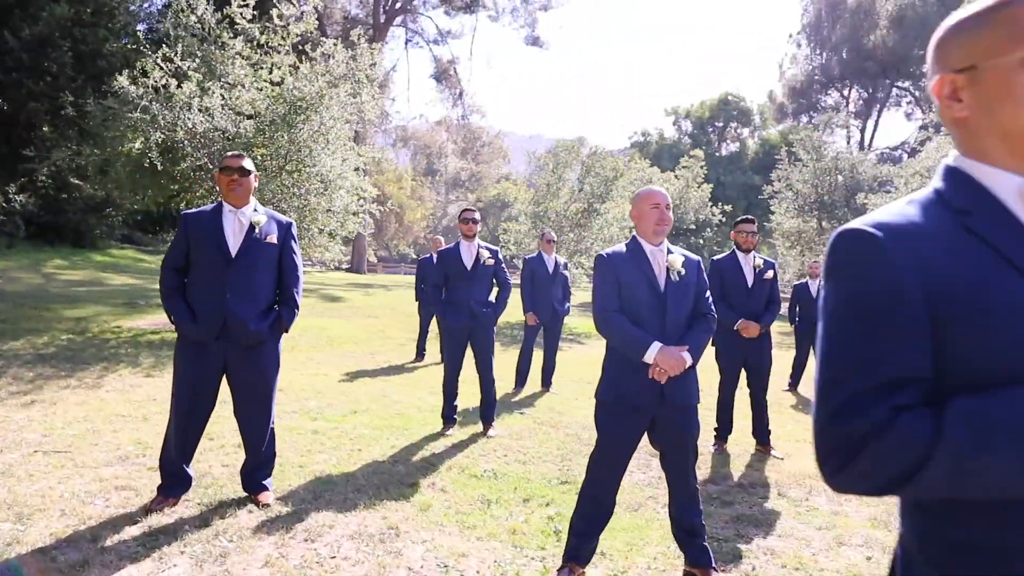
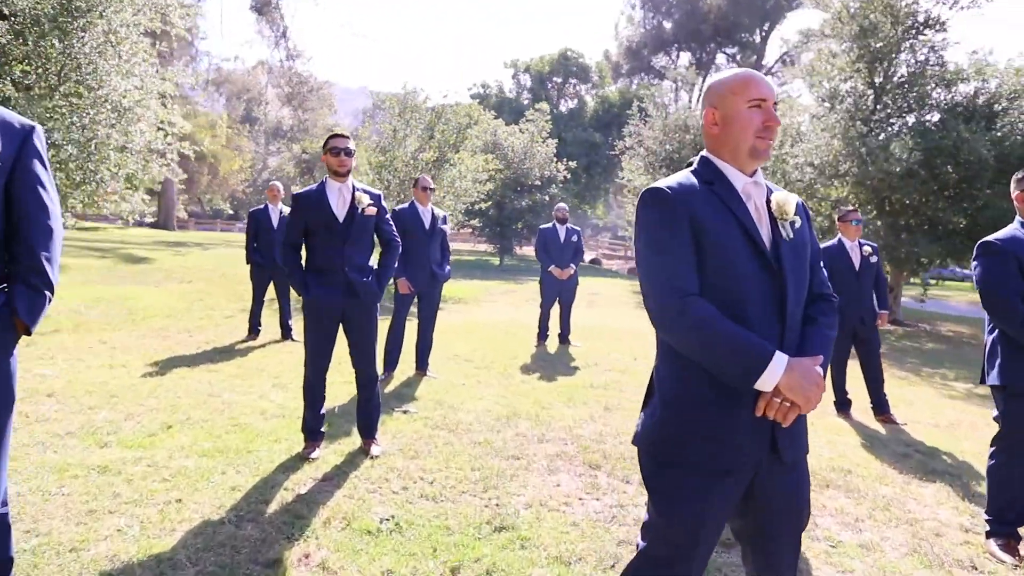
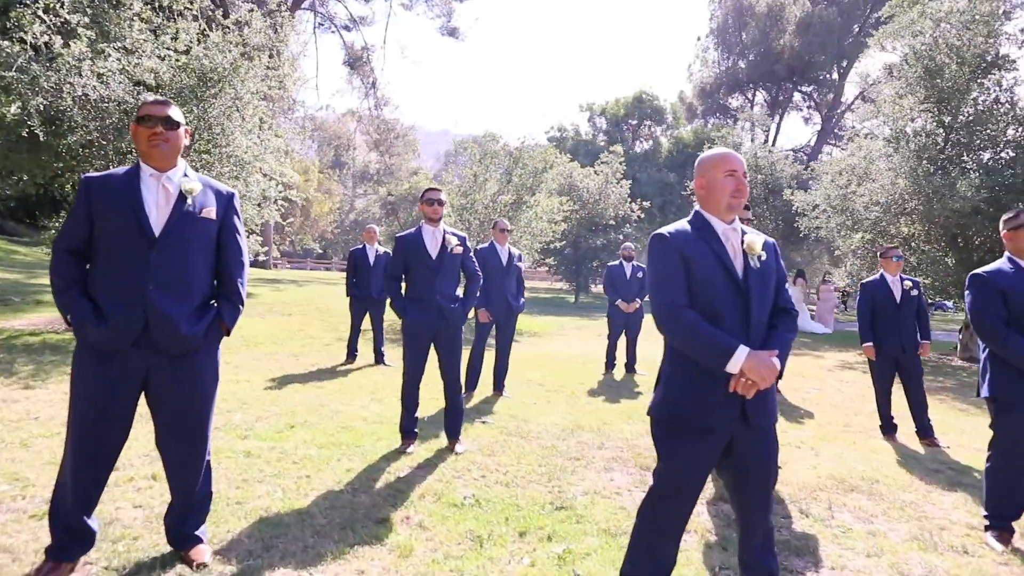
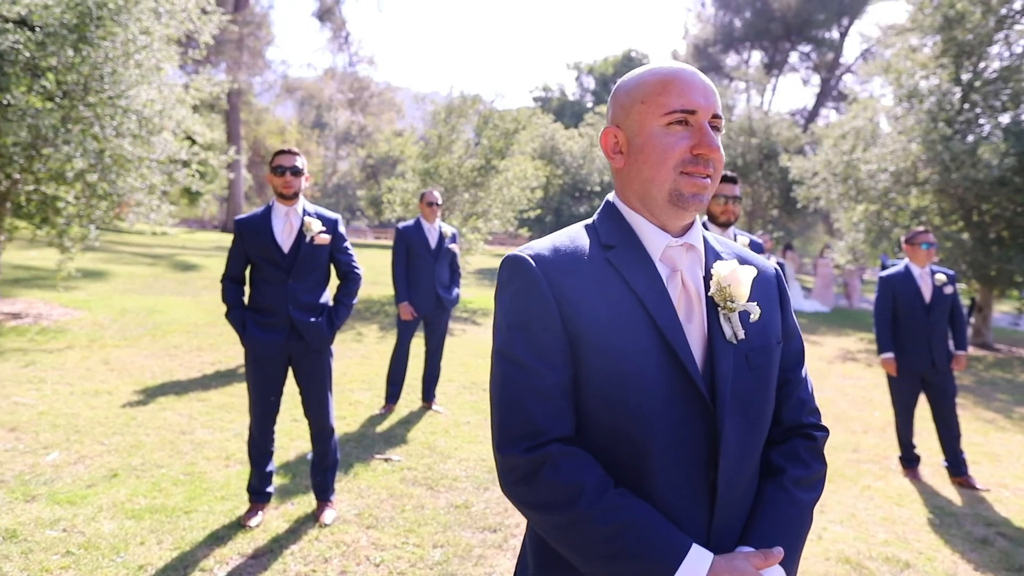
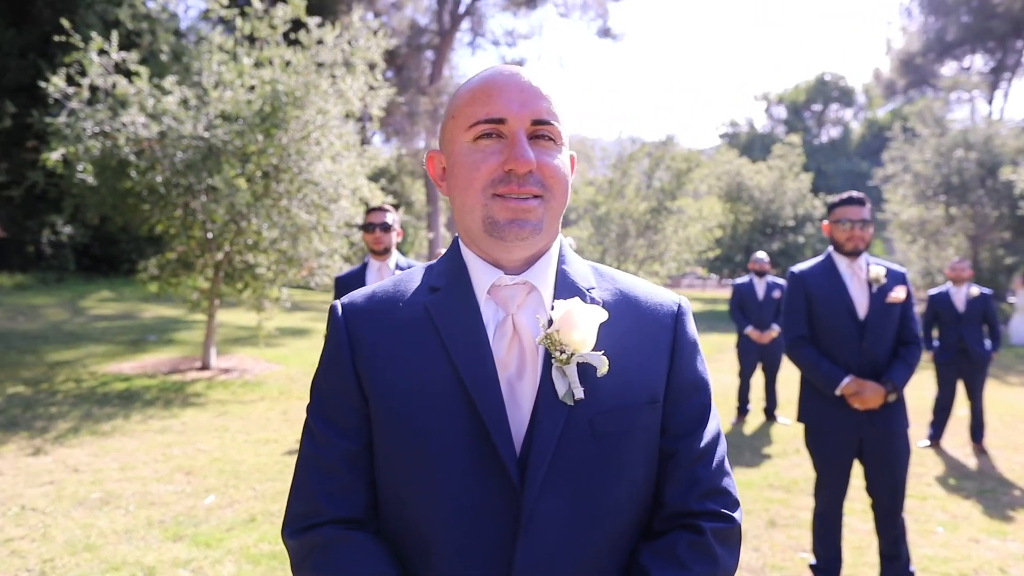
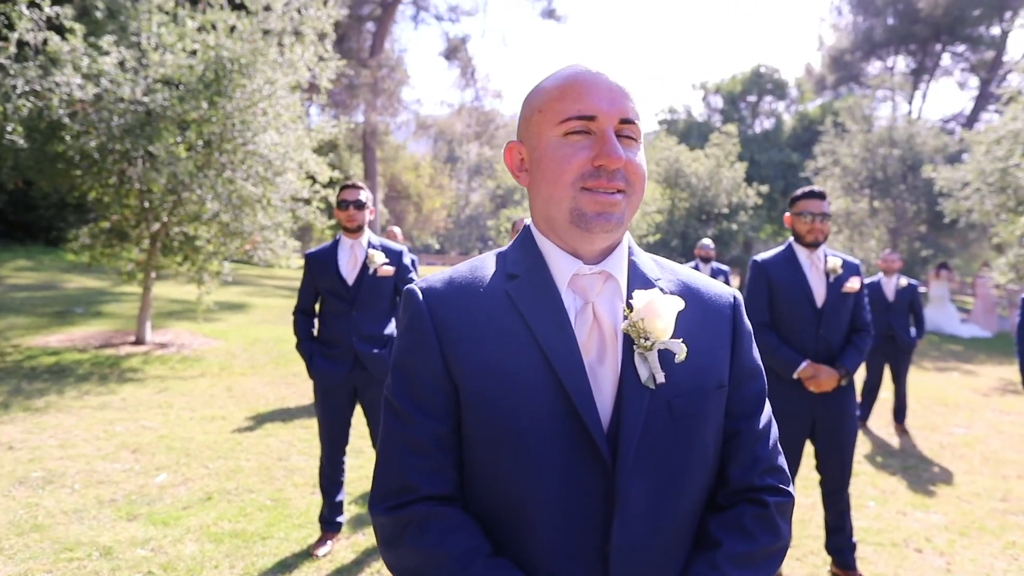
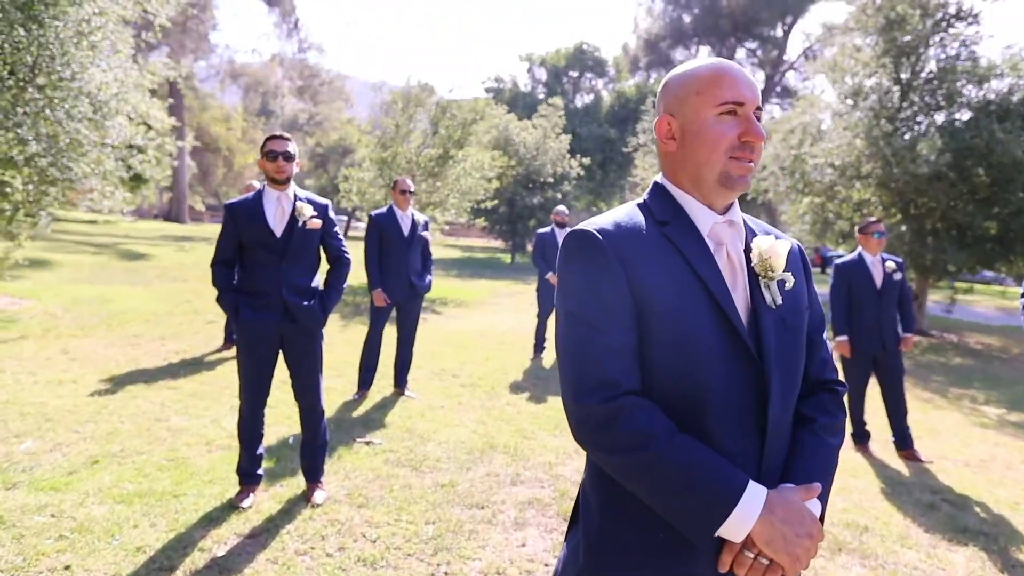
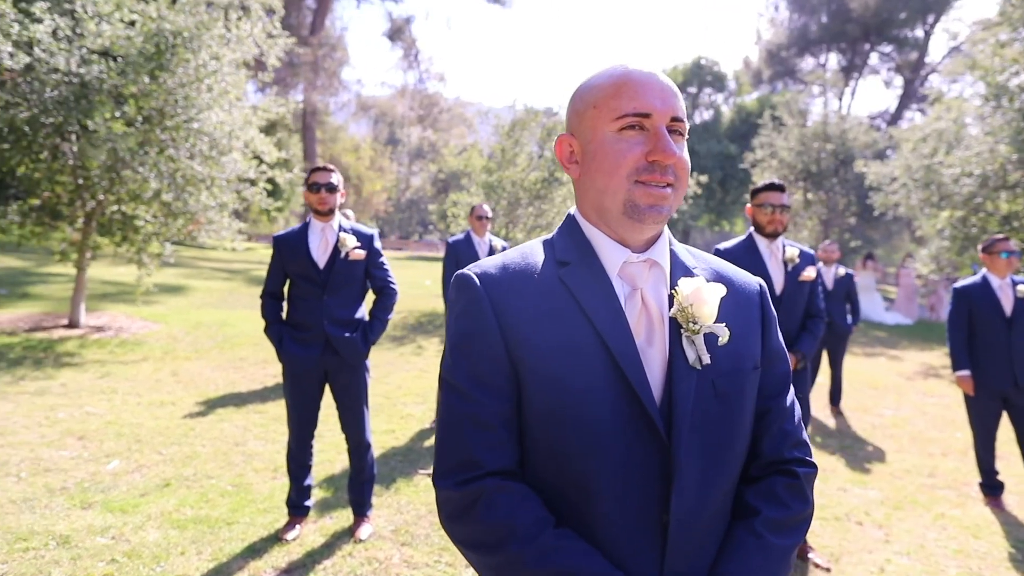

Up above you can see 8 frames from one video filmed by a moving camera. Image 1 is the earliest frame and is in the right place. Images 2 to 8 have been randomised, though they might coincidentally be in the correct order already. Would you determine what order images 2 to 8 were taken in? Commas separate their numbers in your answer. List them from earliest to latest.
3, 2, 7, 4, 8, 6, 5
